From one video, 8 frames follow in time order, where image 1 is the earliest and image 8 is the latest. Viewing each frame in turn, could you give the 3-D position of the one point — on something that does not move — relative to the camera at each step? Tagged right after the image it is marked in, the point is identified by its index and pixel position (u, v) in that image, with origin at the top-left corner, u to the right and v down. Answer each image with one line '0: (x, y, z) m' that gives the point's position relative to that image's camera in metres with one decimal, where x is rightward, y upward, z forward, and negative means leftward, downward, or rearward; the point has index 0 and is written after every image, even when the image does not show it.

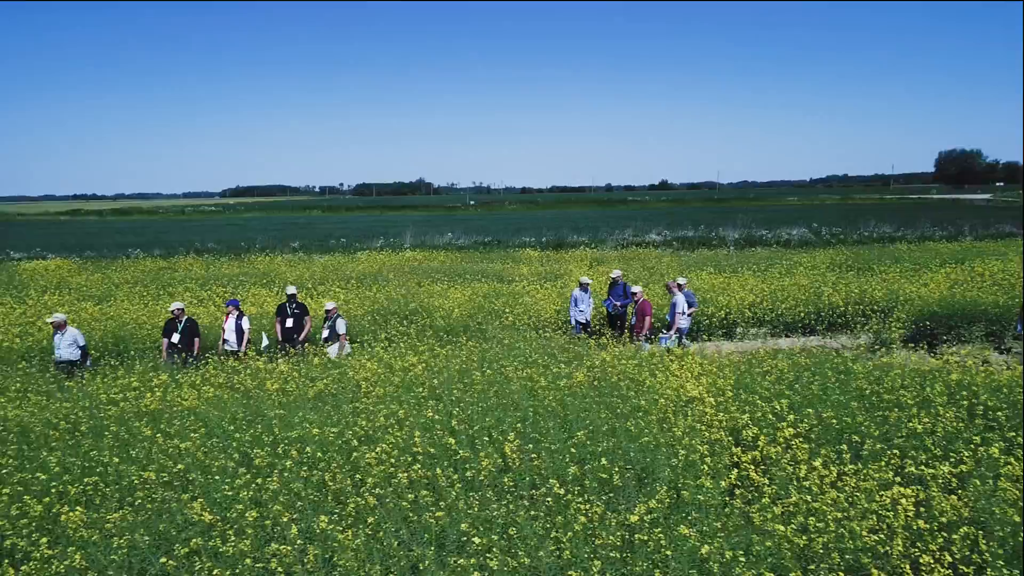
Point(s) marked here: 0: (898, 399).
0: (+4.6, -1.4, +8.6) m
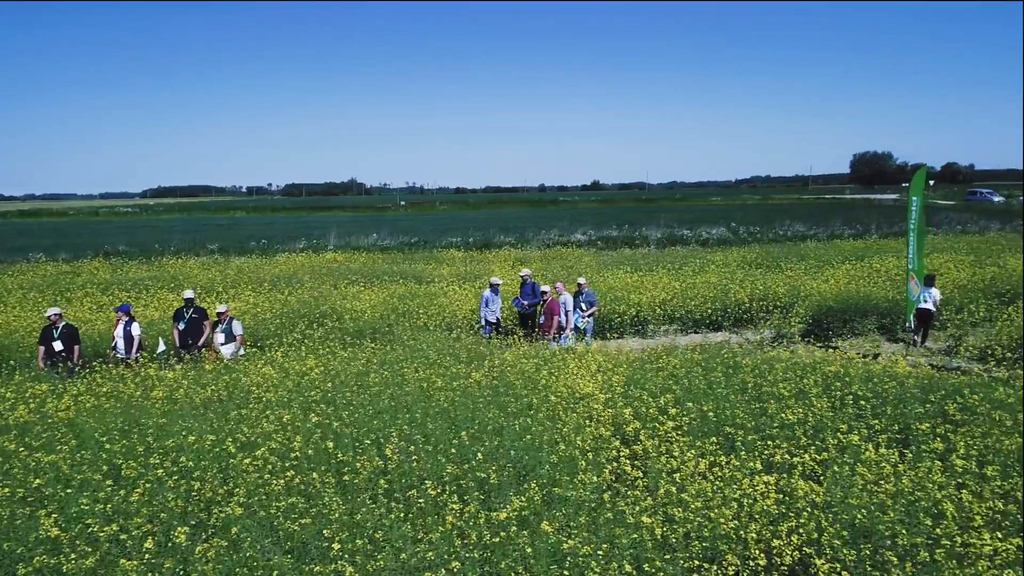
0: (+3.3, -1.3, +9.0) m
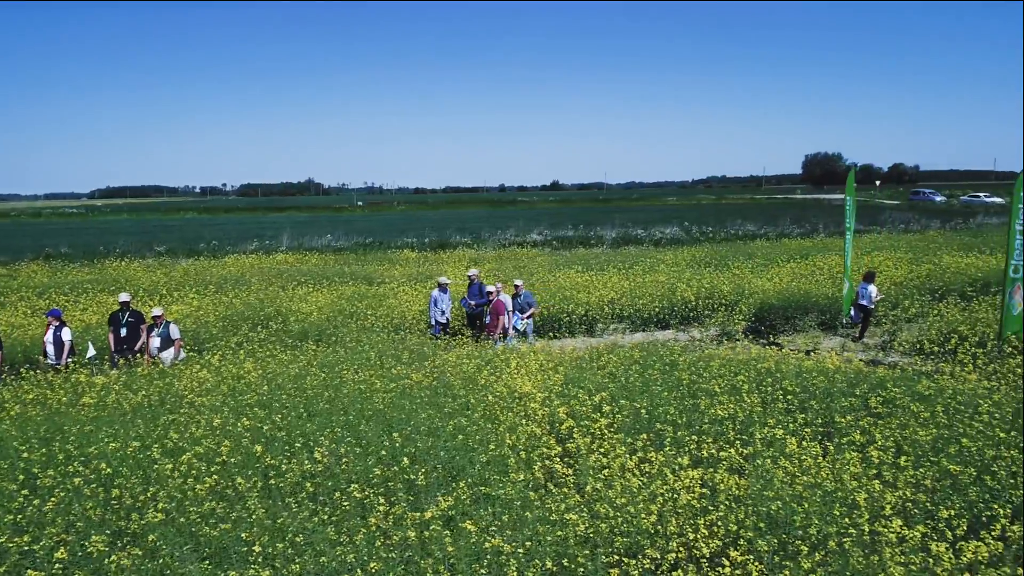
0: (+2.5, -1.3, +9.2) m
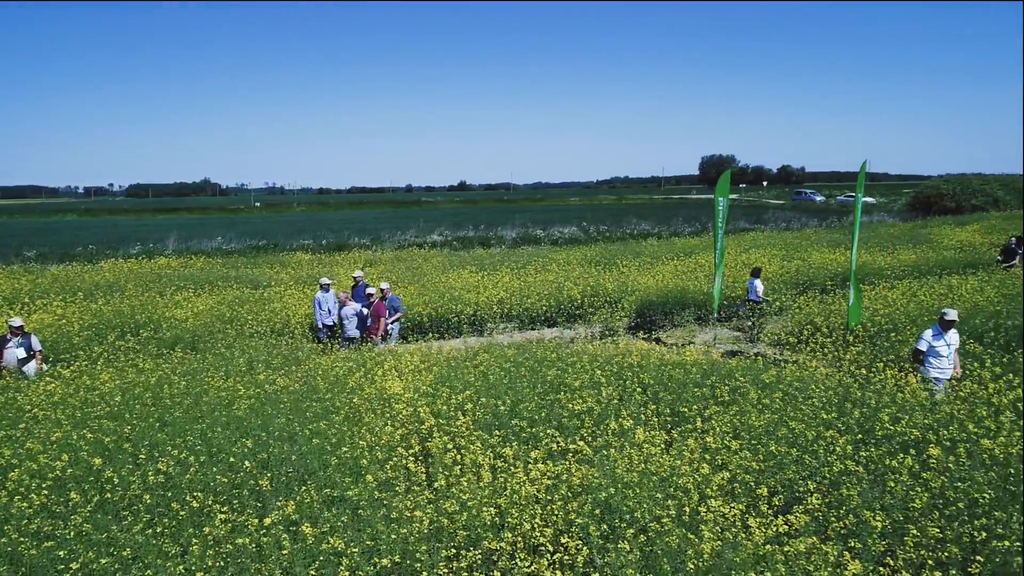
0: (+0.8, -1.3, +9.5) m
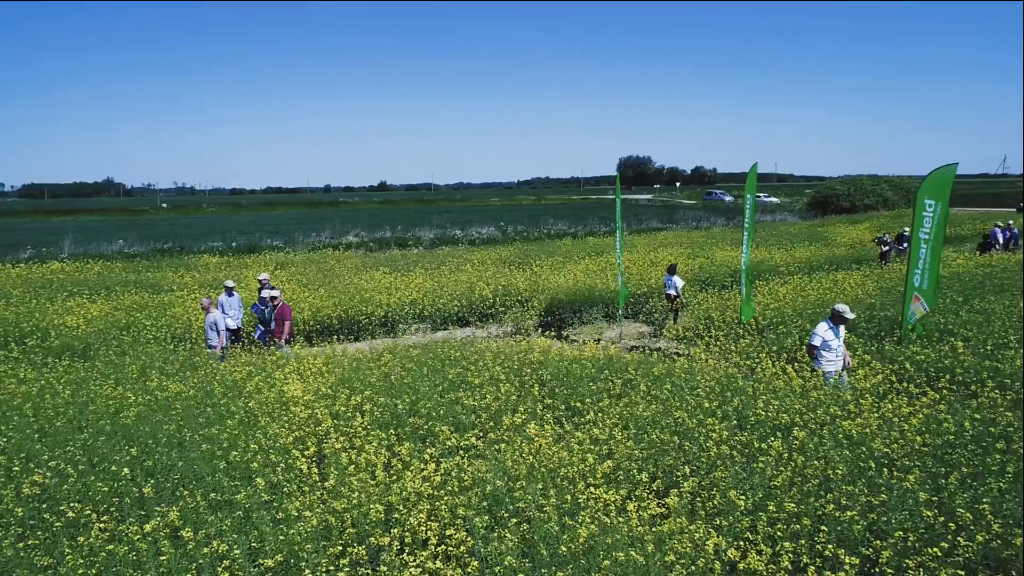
0: (-0.5, -1.3, +9.7) m
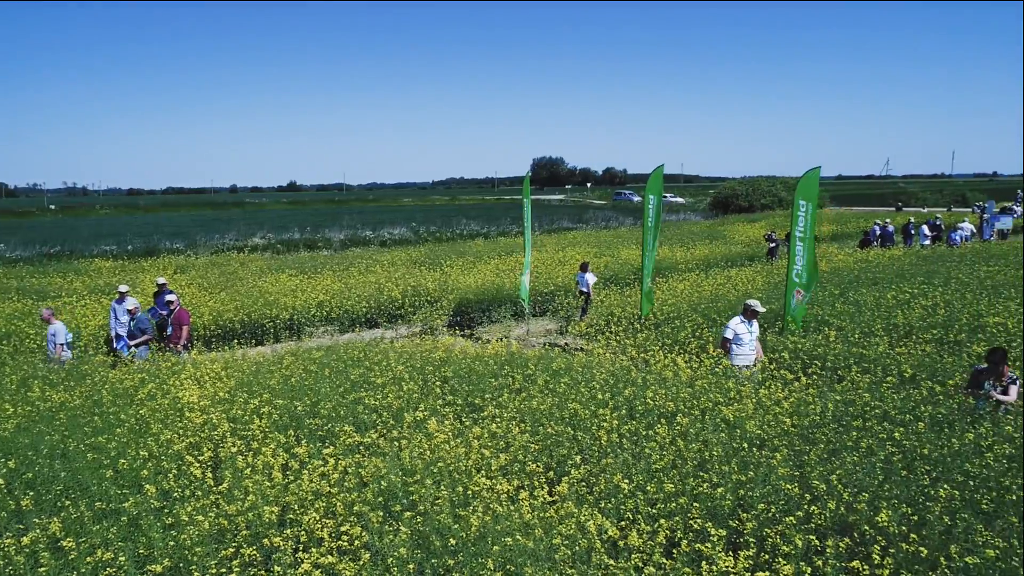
0: (-1.9, -1.3, +9.8) m
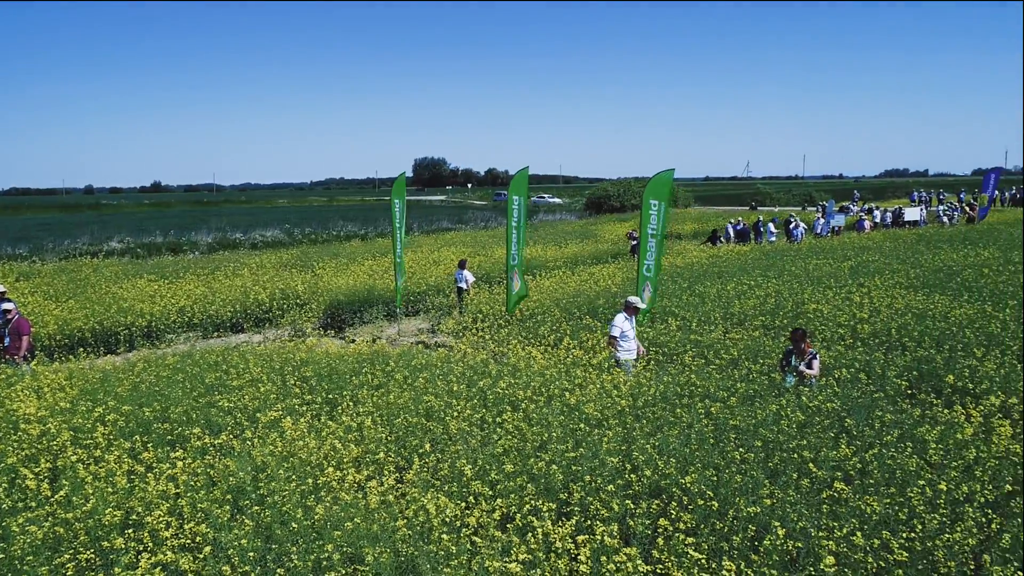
0: (-3.8, -1.3, +9.7) m
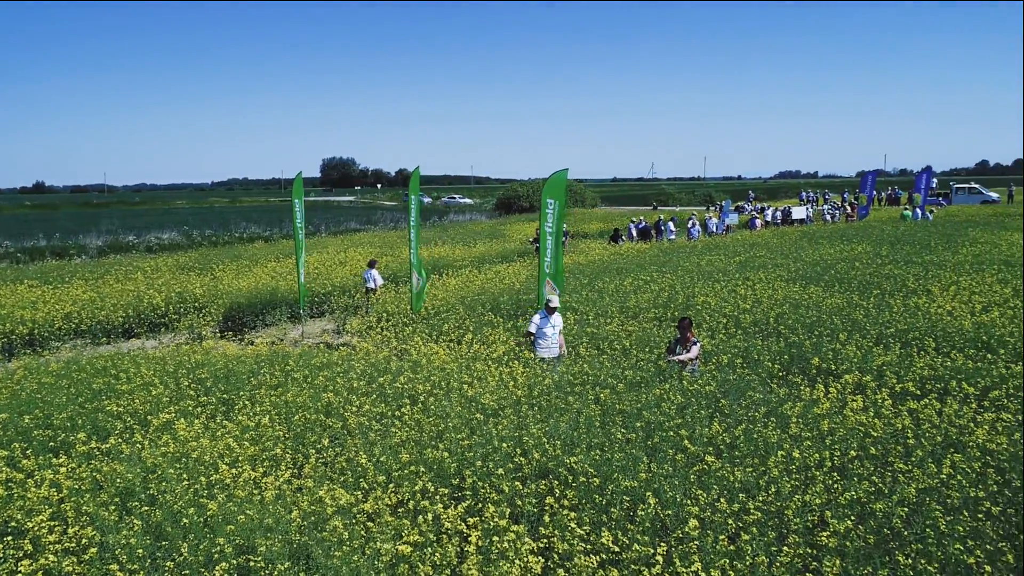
0: (-5.1, -1.3, +9.4) m
